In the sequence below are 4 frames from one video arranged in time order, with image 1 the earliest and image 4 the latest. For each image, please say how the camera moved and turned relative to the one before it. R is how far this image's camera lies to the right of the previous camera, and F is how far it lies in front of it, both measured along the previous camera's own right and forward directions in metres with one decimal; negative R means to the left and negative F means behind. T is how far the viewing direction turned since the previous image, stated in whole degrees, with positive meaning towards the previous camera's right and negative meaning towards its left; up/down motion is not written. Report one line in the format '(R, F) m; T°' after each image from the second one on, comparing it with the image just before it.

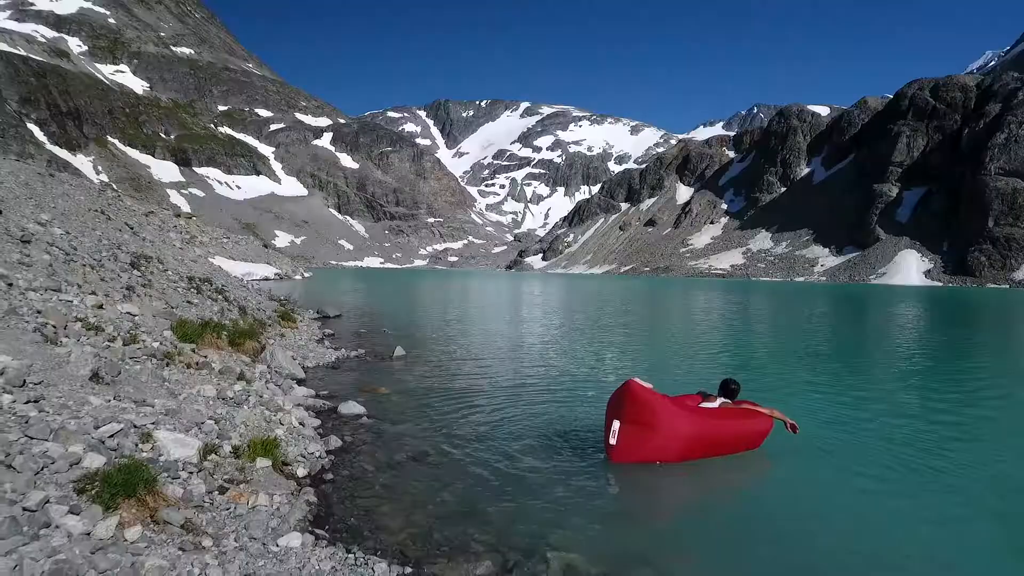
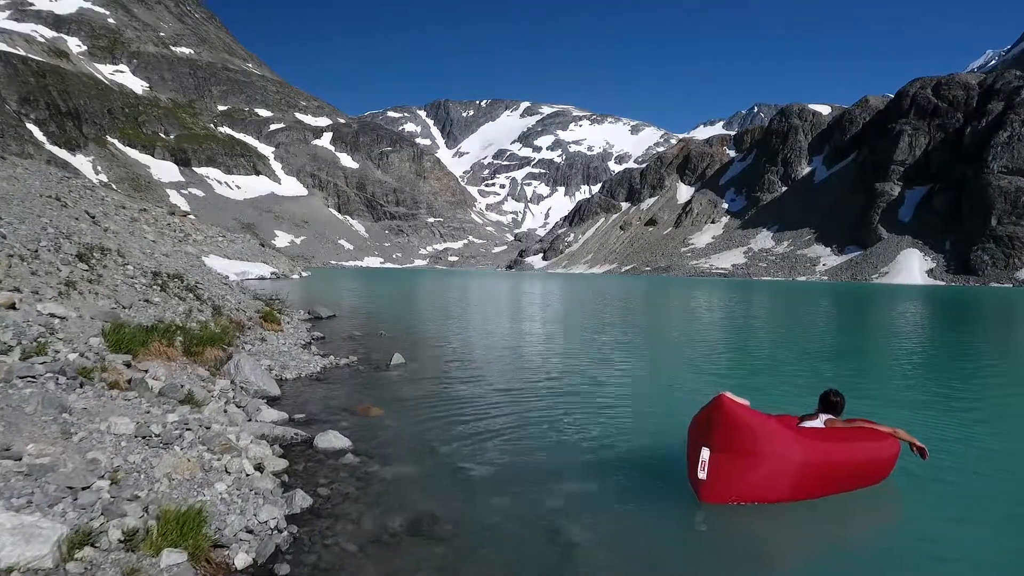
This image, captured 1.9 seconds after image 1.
(-0.4, +1.9) m; 0°
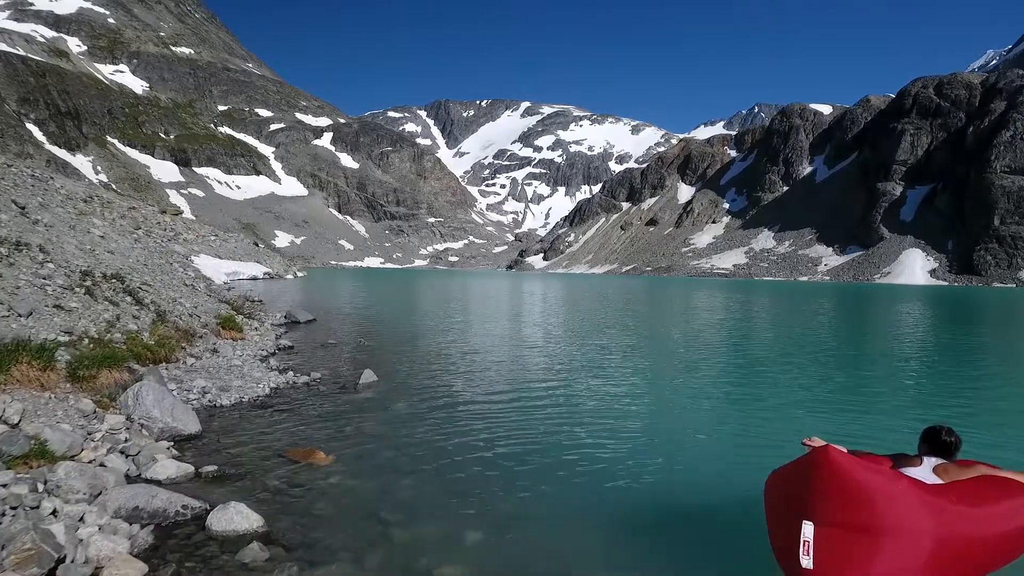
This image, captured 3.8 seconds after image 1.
(+0.1, +1.9) m; 0°
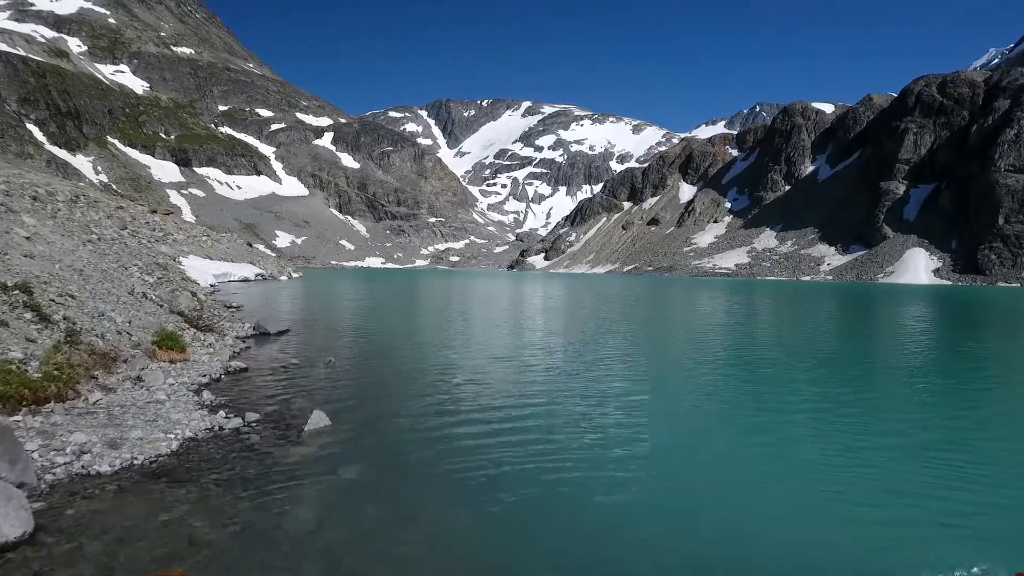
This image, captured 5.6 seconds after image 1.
(+0.1, +2.0) m; 0°
